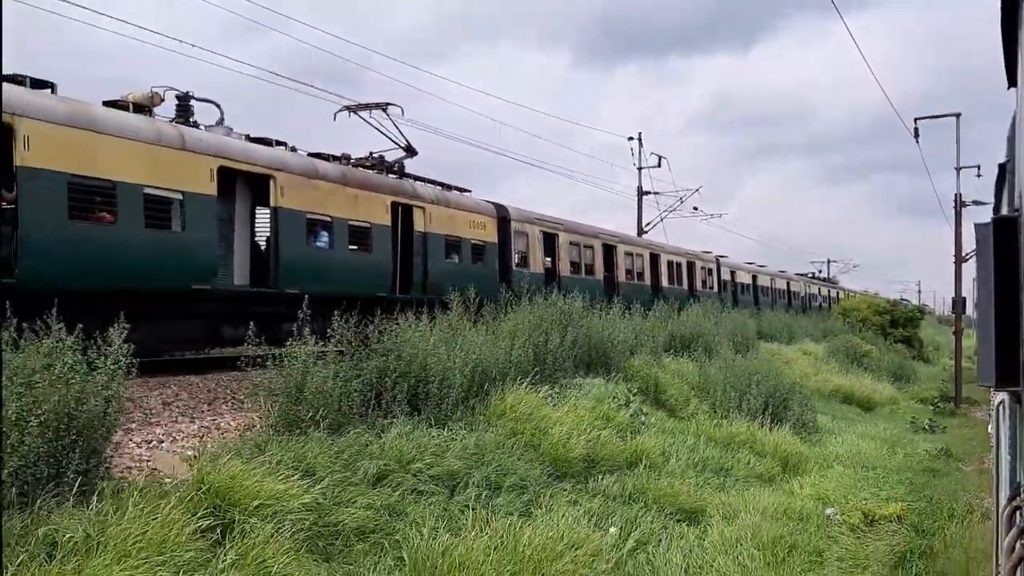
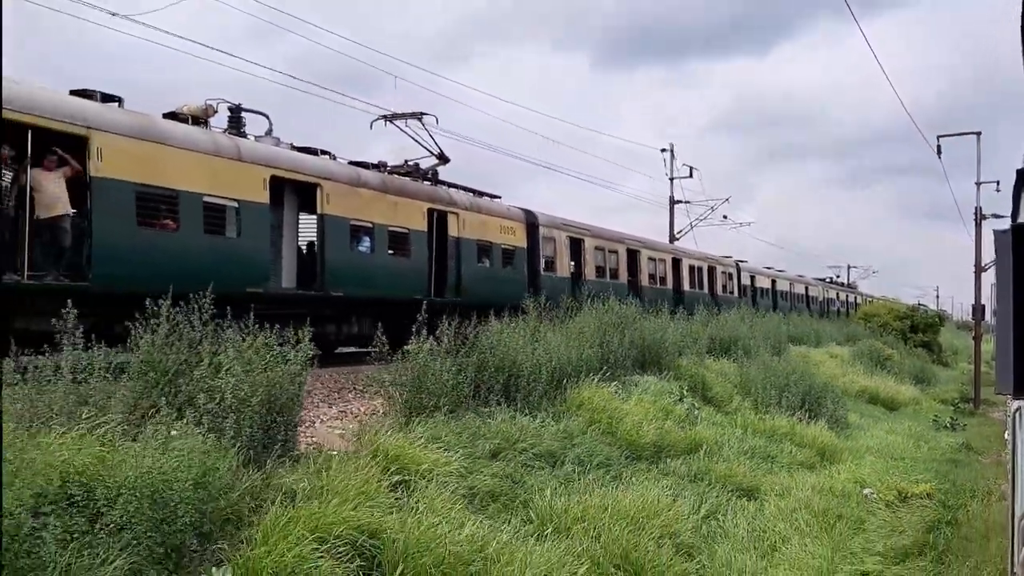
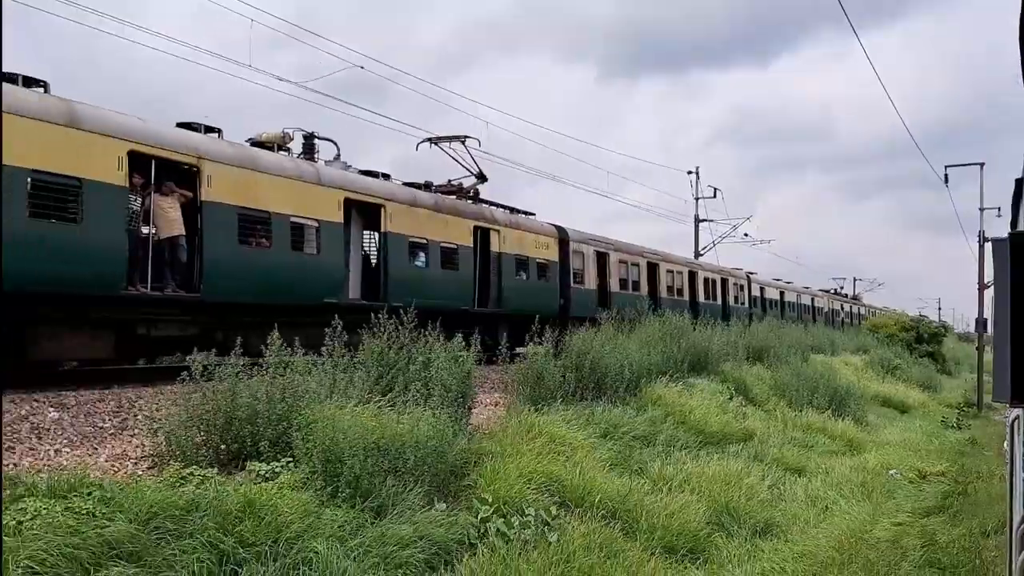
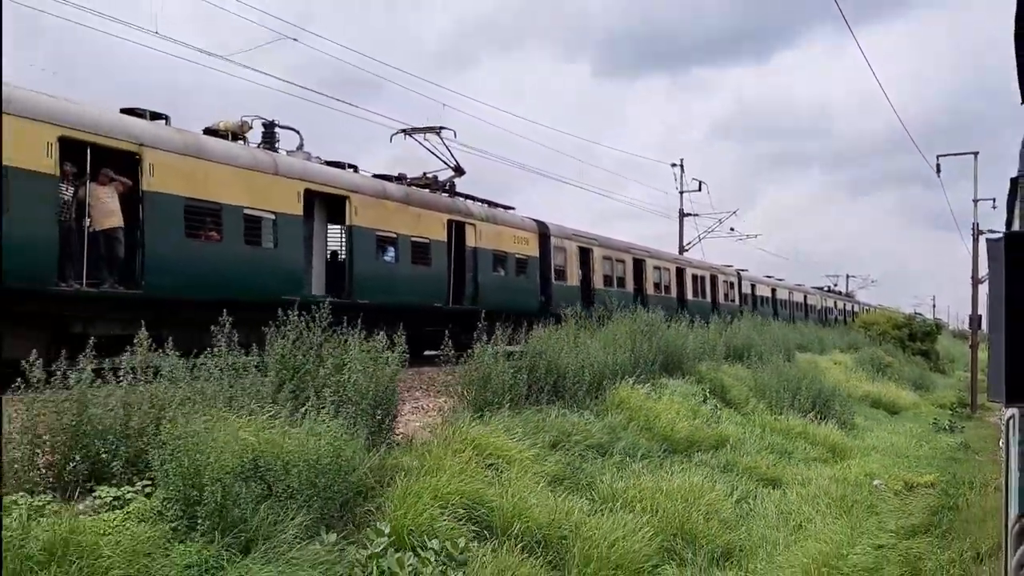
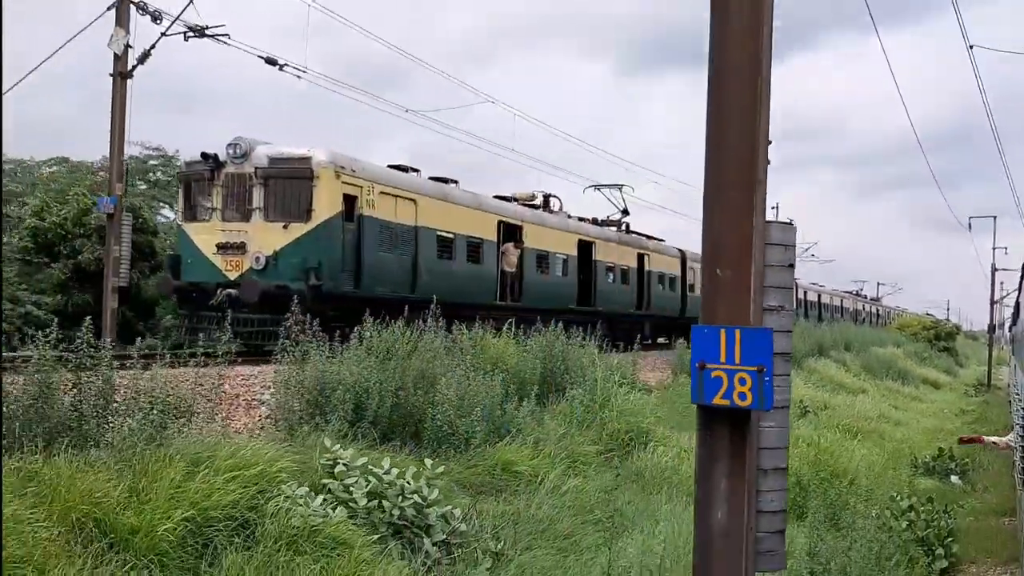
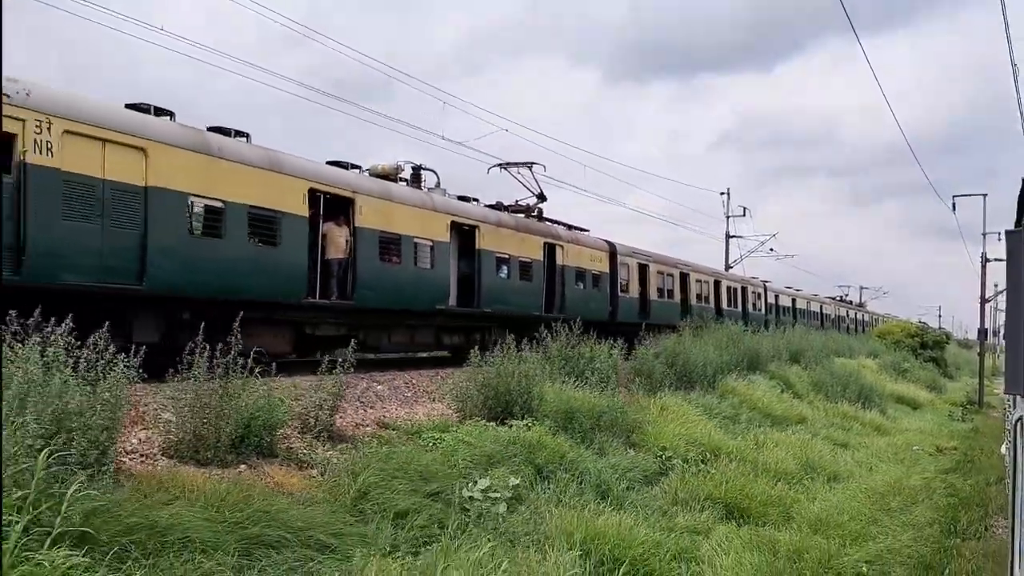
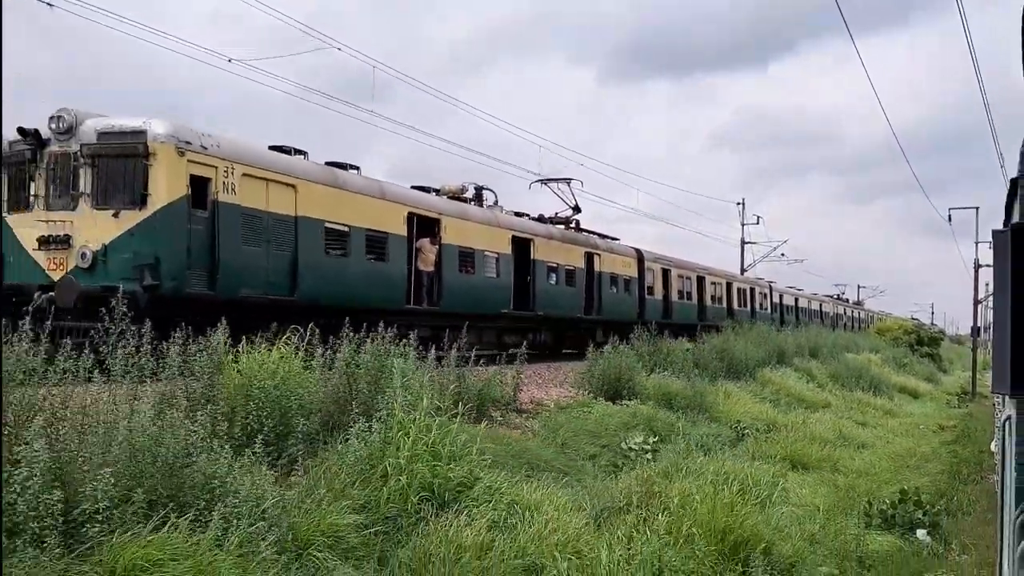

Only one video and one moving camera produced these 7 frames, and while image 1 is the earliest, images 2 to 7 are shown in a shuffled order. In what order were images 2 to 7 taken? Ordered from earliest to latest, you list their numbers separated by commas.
2, 4, 3, 6, 7, 5
